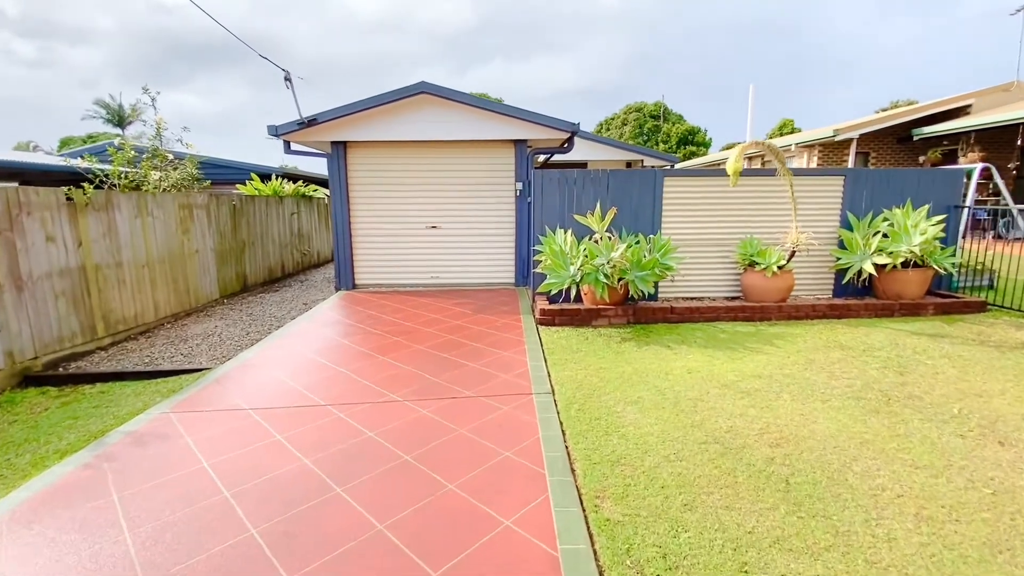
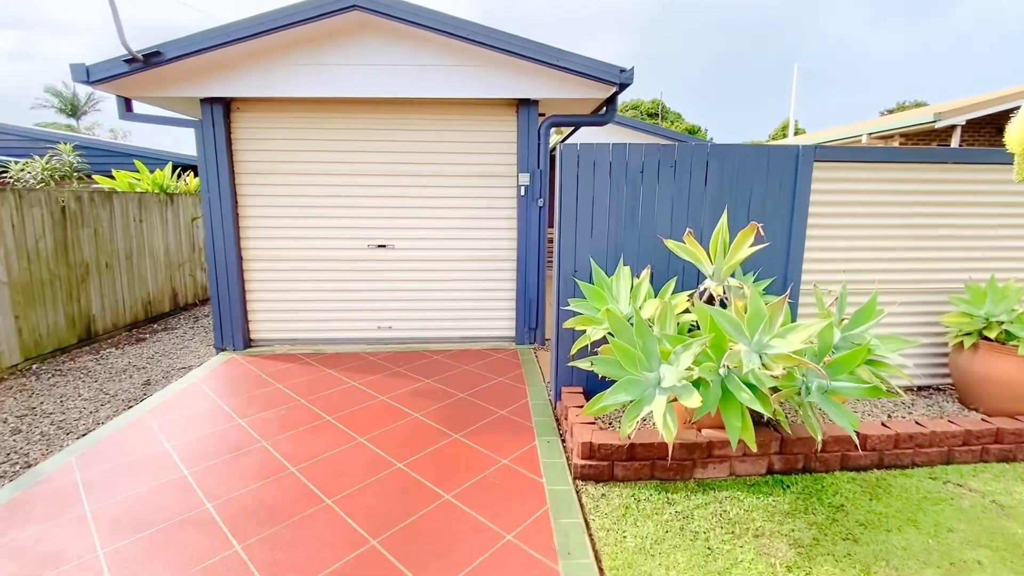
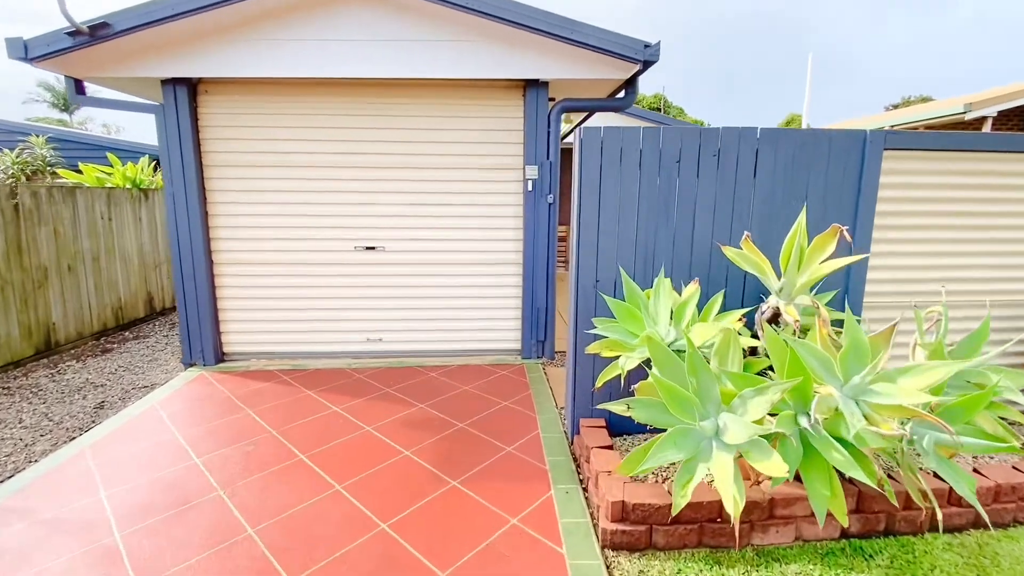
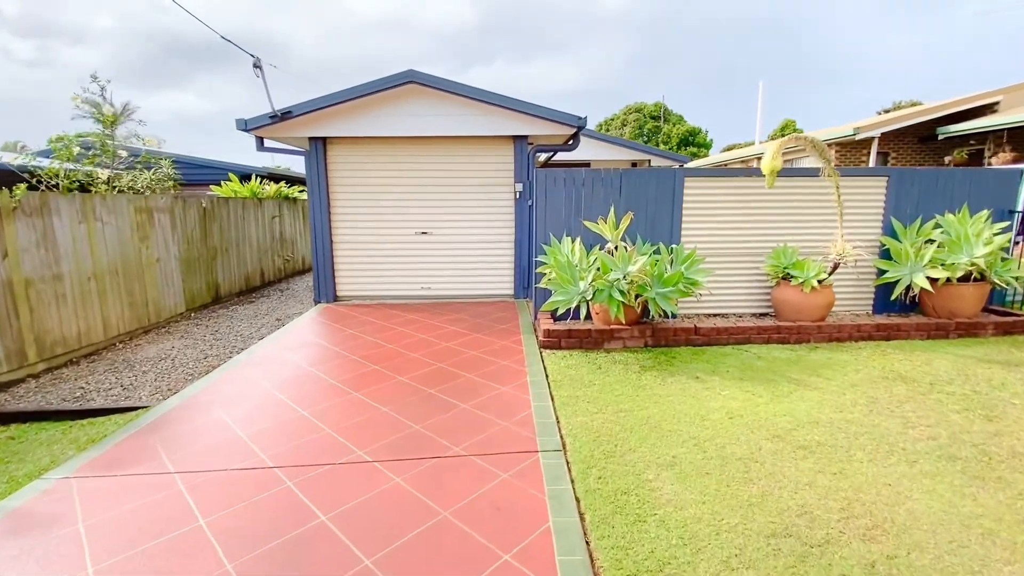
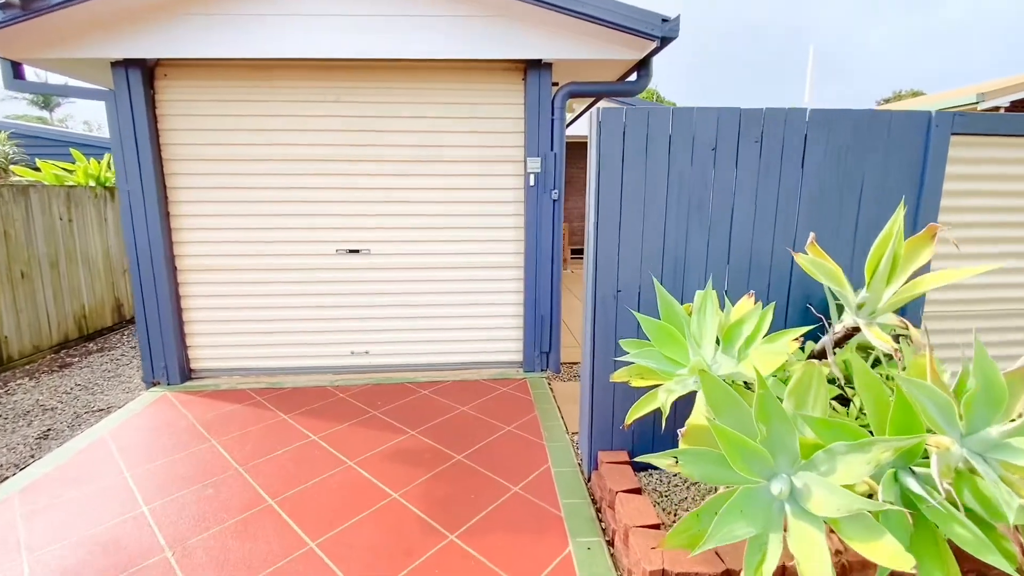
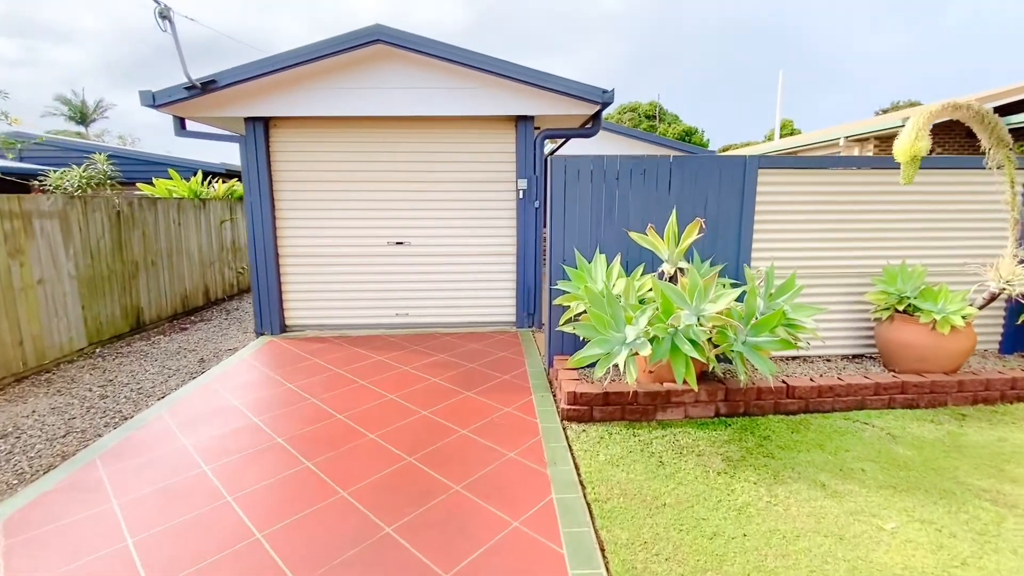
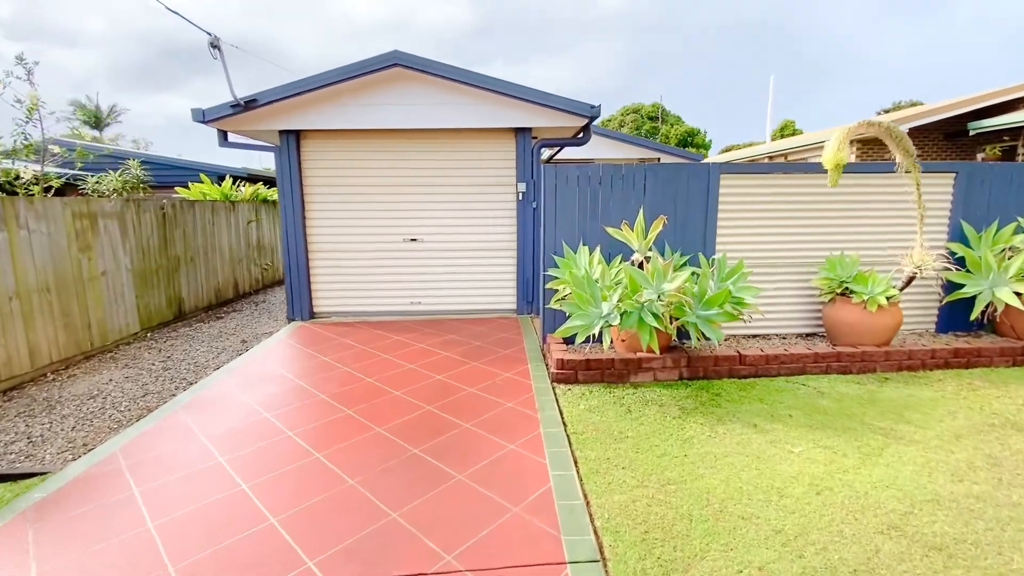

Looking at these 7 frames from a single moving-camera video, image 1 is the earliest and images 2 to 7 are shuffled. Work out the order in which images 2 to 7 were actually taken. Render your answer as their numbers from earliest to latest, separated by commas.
4, 7, 6, 2, 3, 5
